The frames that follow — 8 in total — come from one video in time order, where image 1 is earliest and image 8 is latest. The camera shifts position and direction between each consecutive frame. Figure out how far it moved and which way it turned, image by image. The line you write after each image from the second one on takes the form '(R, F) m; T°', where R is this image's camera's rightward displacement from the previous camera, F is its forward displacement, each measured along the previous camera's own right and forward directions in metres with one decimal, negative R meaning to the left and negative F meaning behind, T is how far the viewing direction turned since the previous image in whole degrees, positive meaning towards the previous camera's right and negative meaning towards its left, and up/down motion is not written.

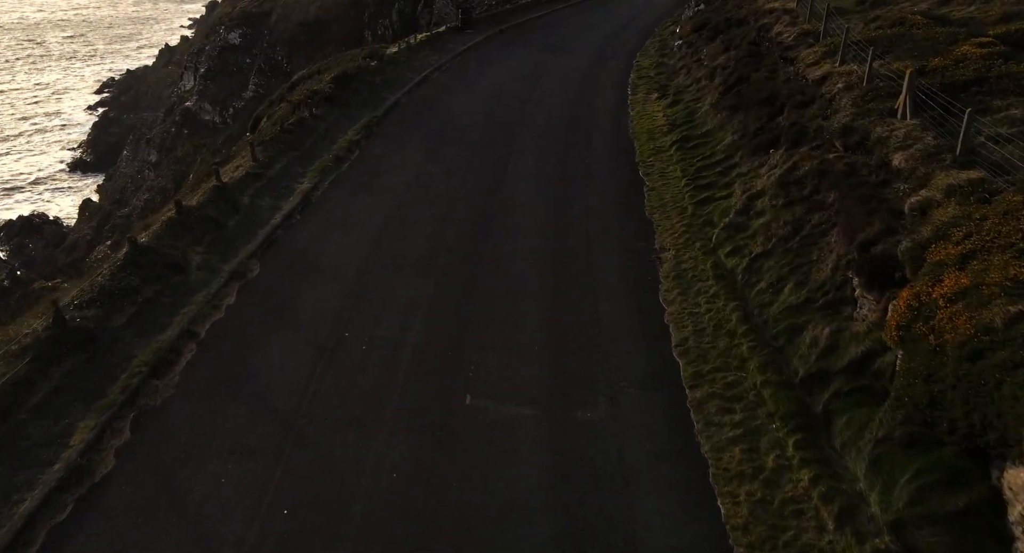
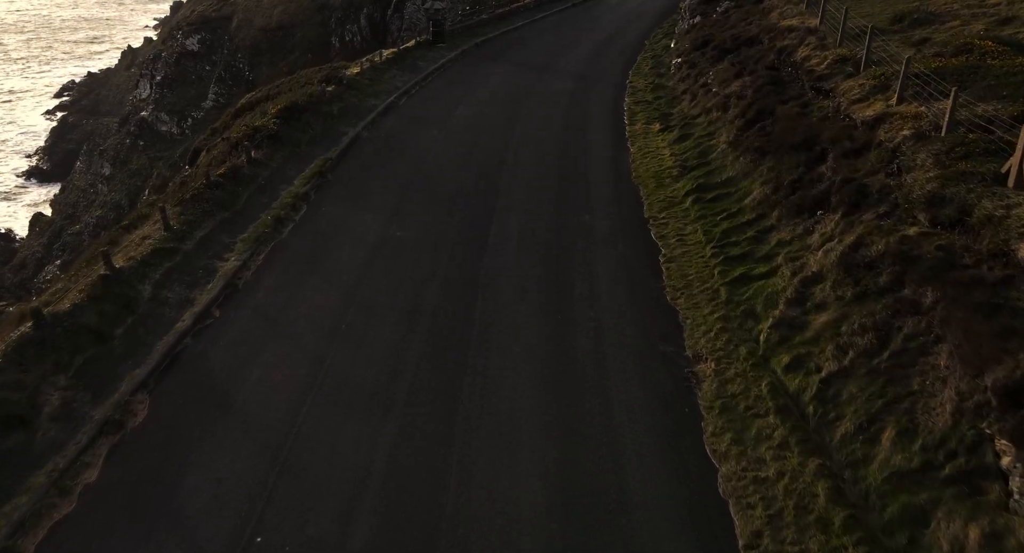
(-0.2, +4.3) m; +2°
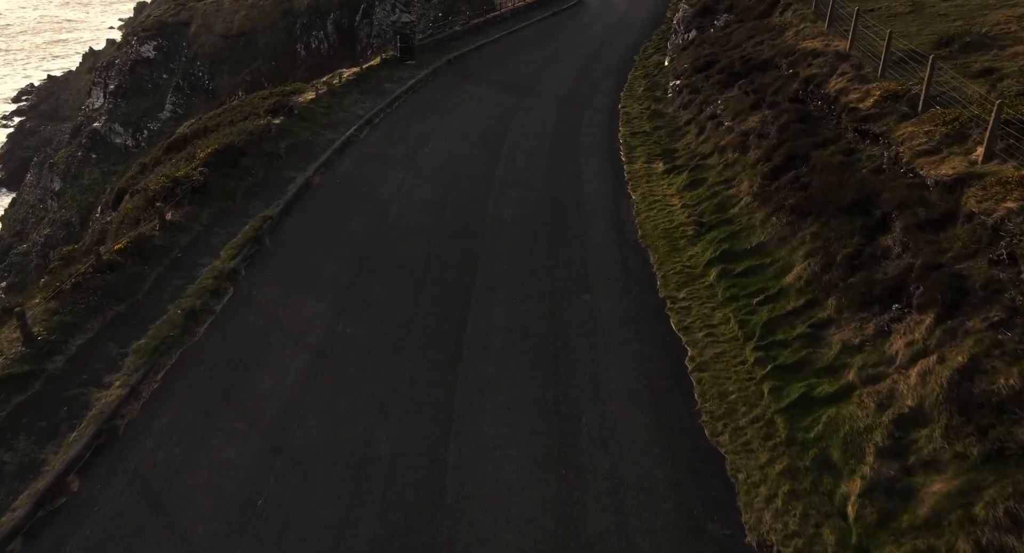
(-0.2, +4.1) m; +2°
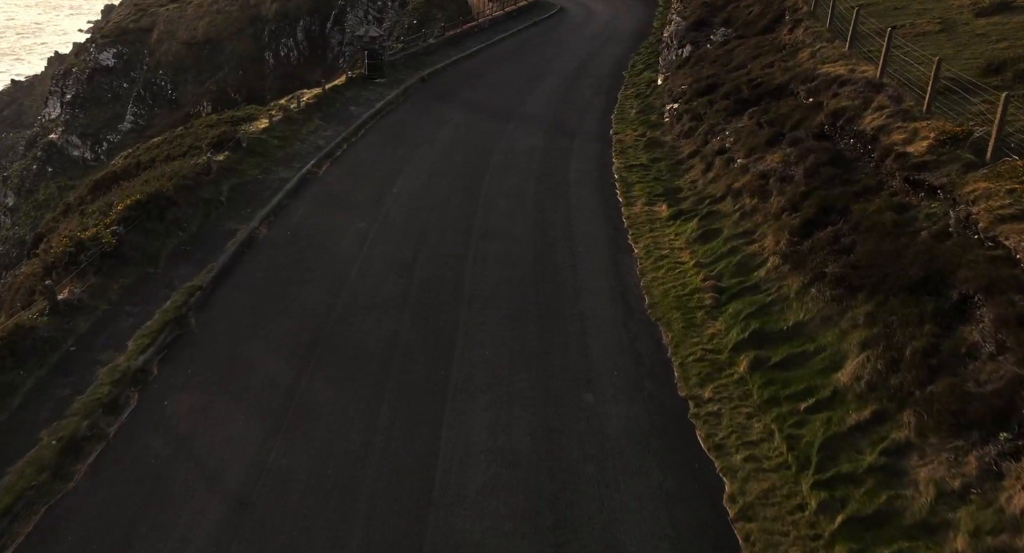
(-0.1, +3.3) m; +2°
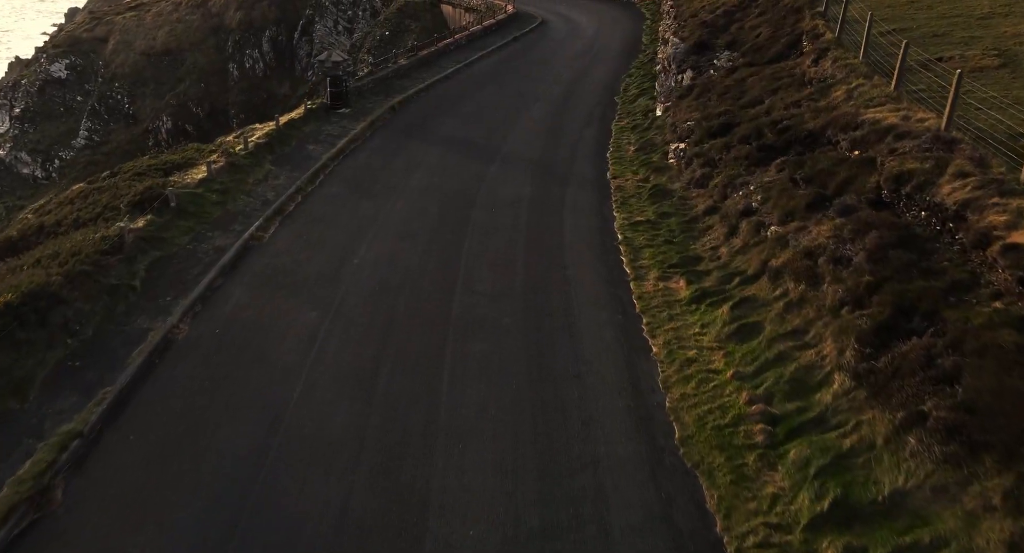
(-0.2, +3.9) m; +2°
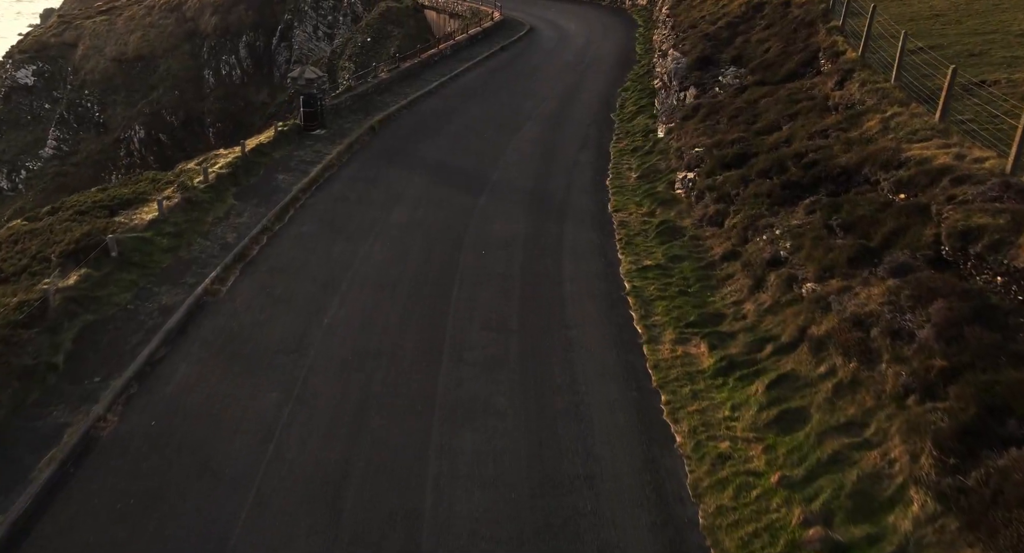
(-0.2, +2.5) m; +1°
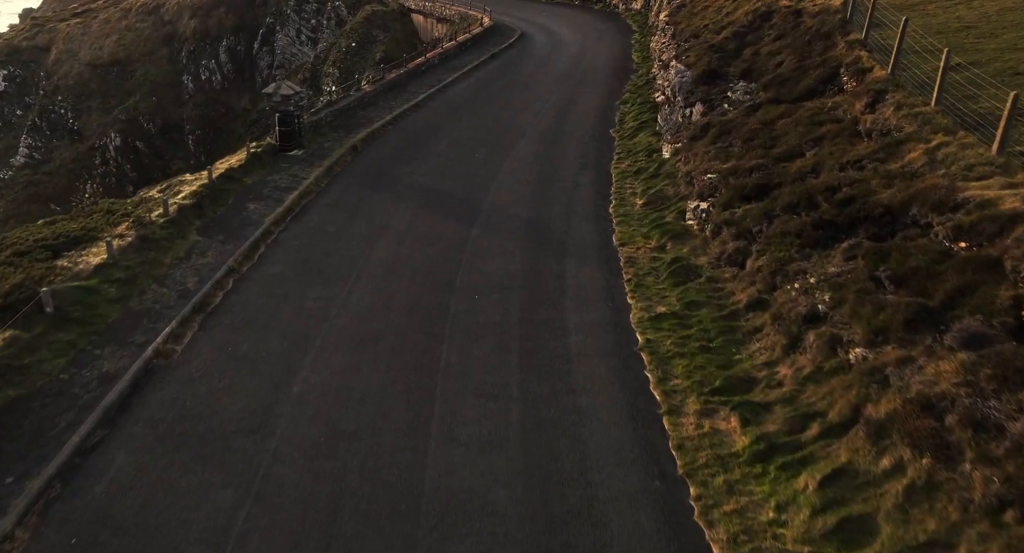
(-0.2, +2.2) m; +1°
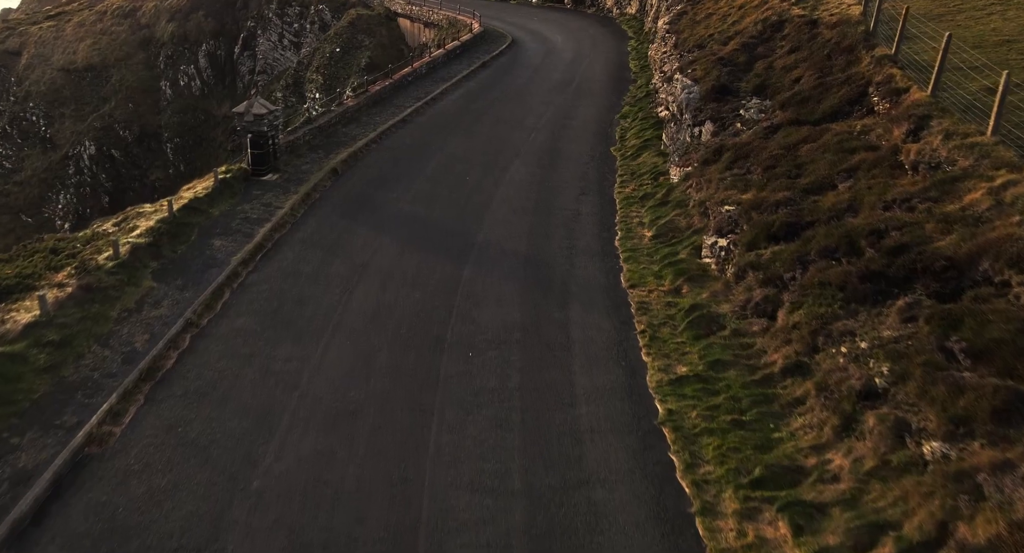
(-0.2, +2.3) m; +1°
